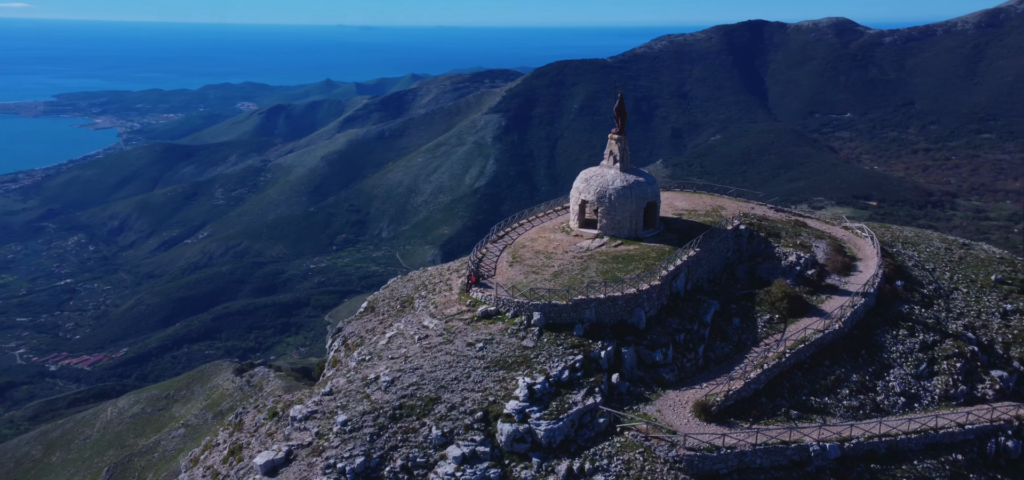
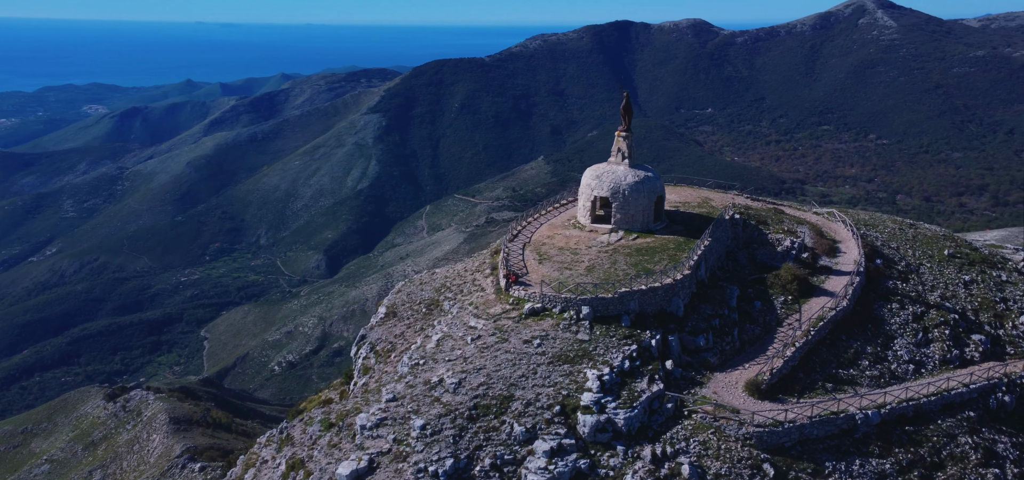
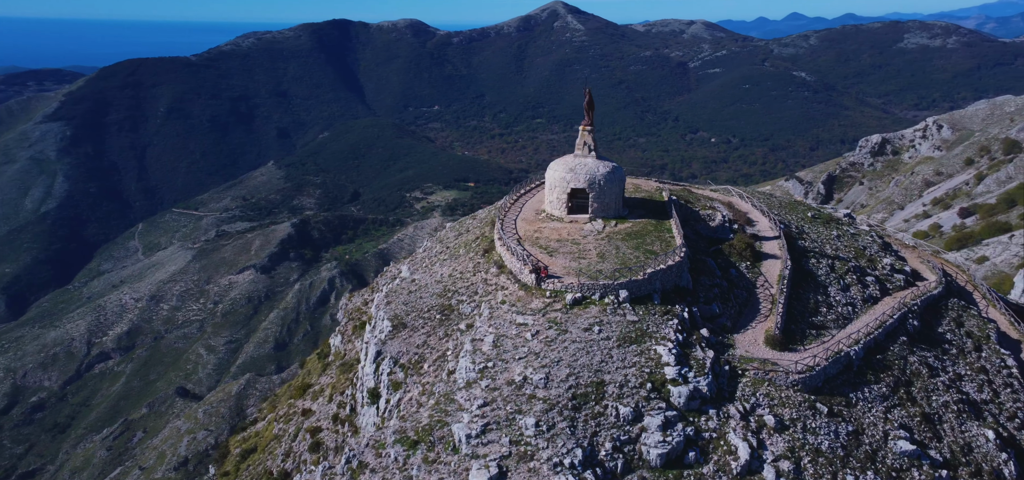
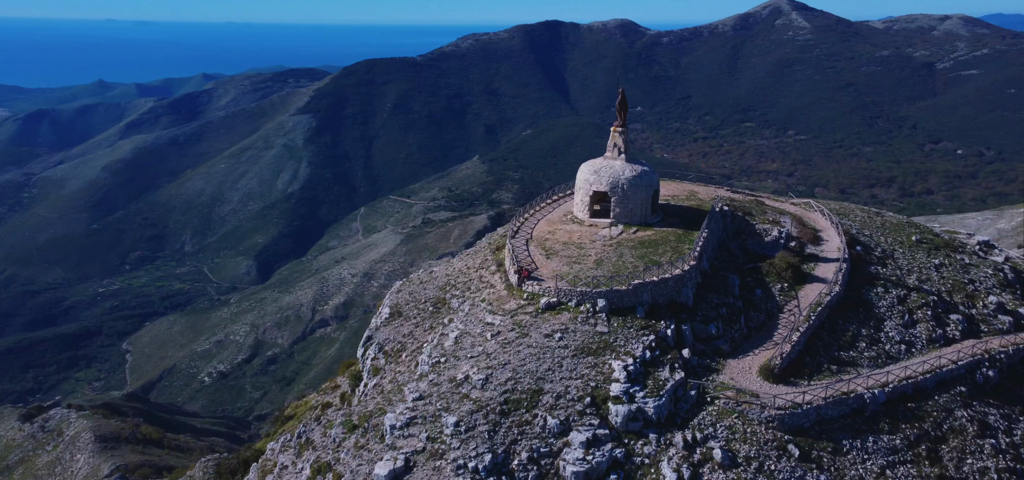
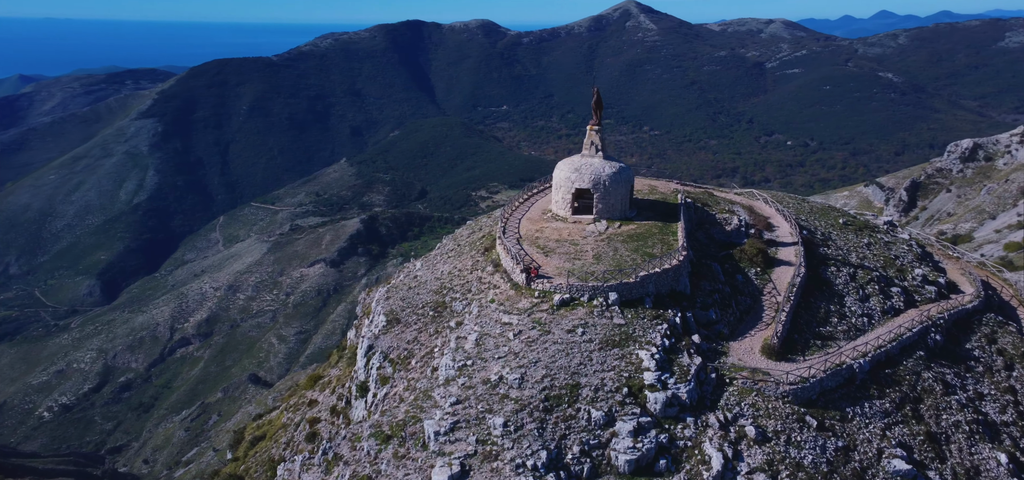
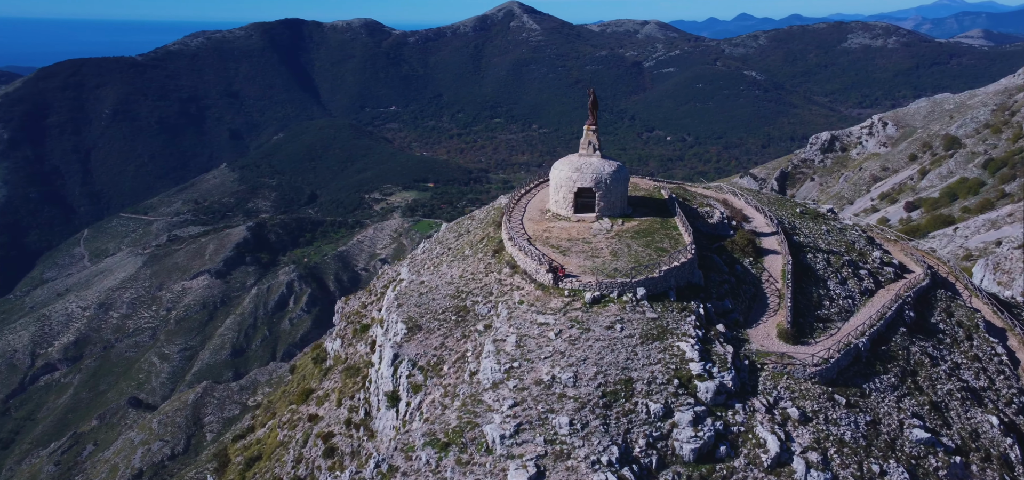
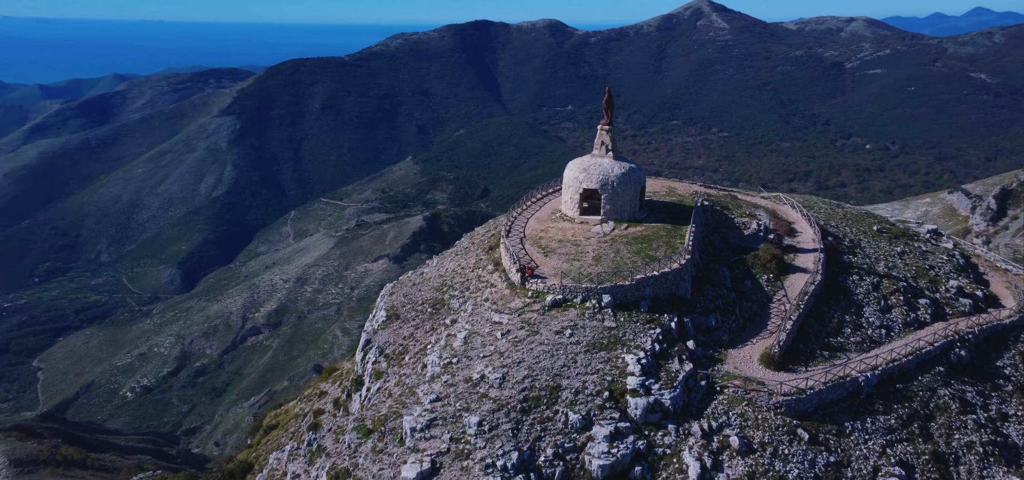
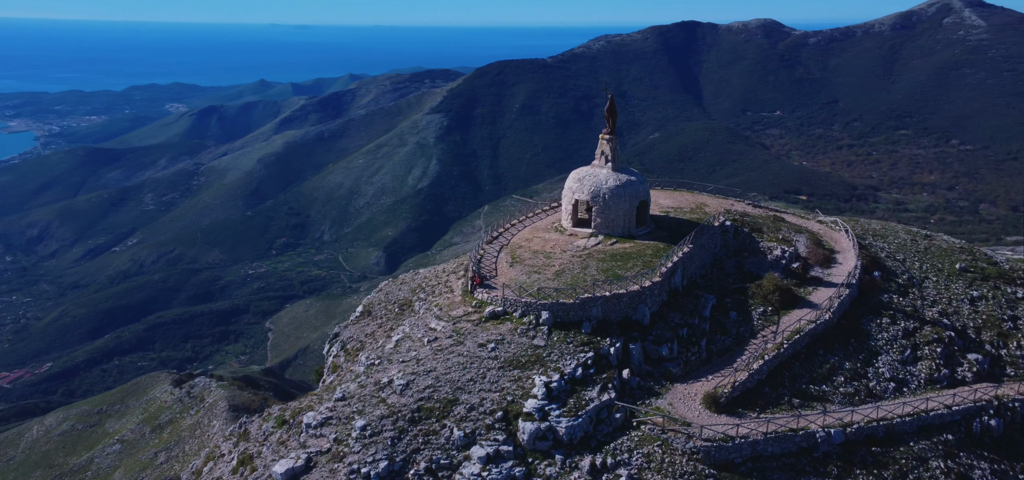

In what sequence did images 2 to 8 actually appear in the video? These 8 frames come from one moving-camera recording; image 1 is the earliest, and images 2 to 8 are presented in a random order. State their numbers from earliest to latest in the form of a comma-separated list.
8, 2, 4, 7, 5, 3, 6
